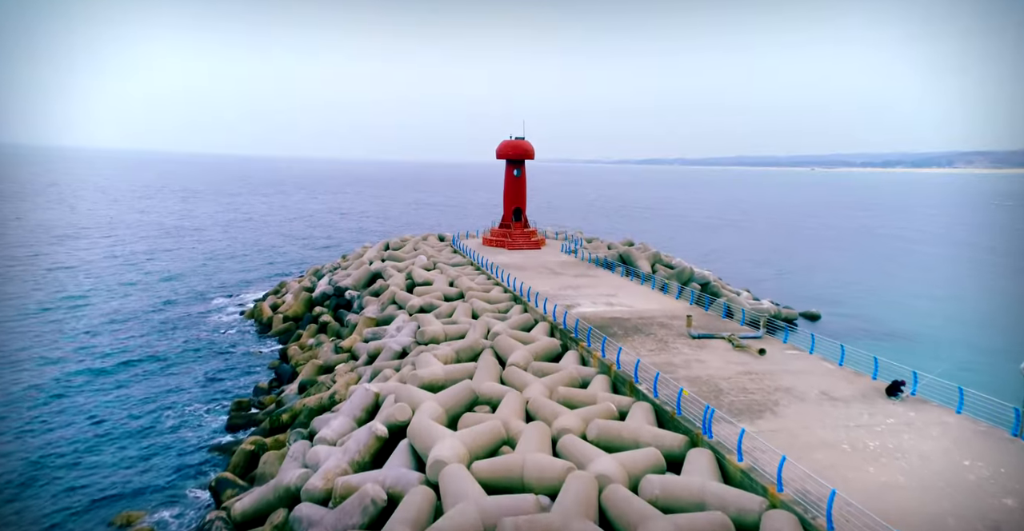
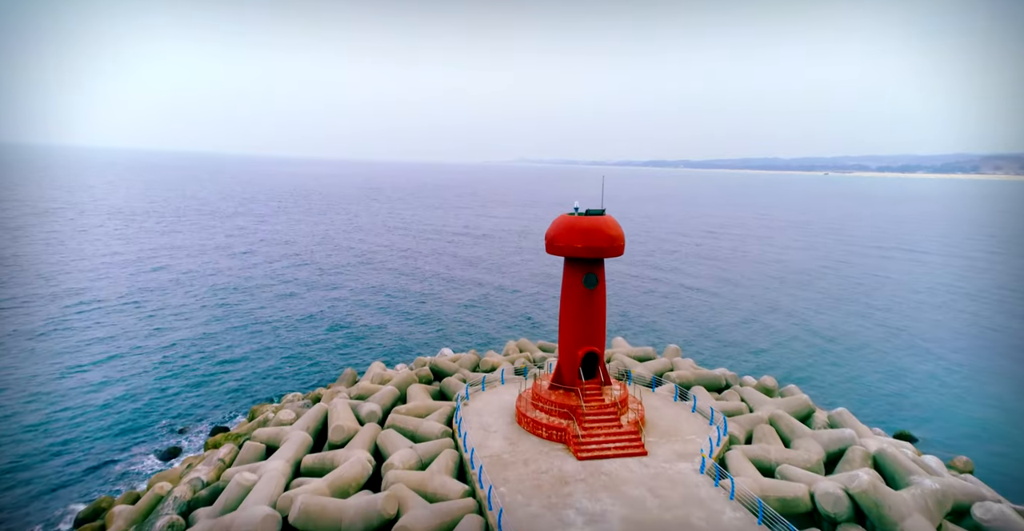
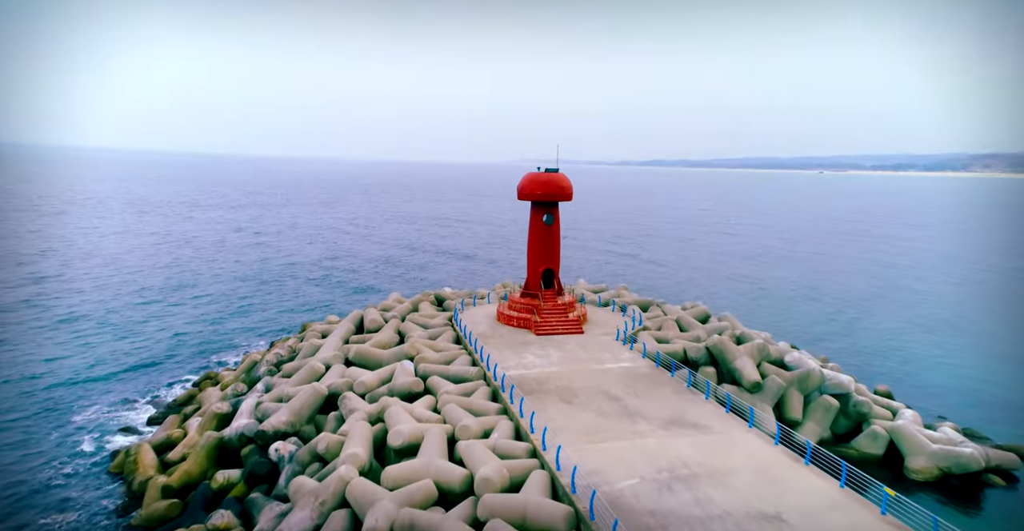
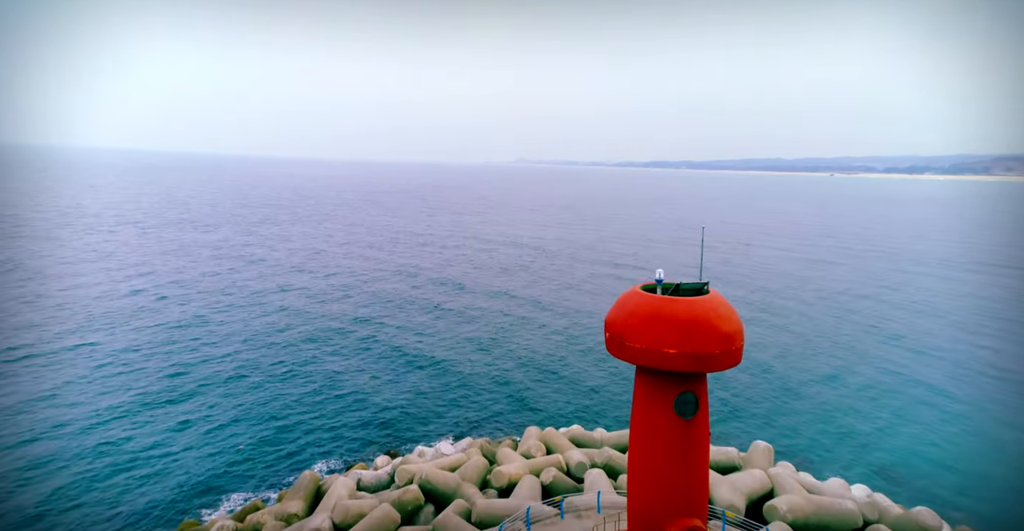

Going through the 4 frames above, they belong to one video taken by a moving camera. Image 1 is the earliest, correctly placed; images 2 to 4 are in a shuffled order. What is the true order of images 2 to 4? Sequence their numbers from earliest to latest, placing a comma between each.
3, 2, 4
